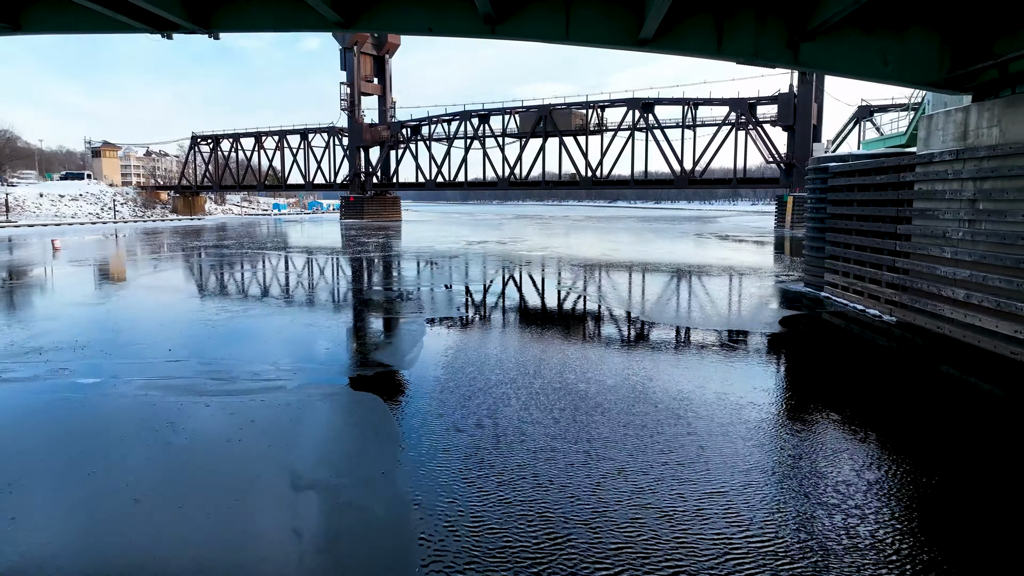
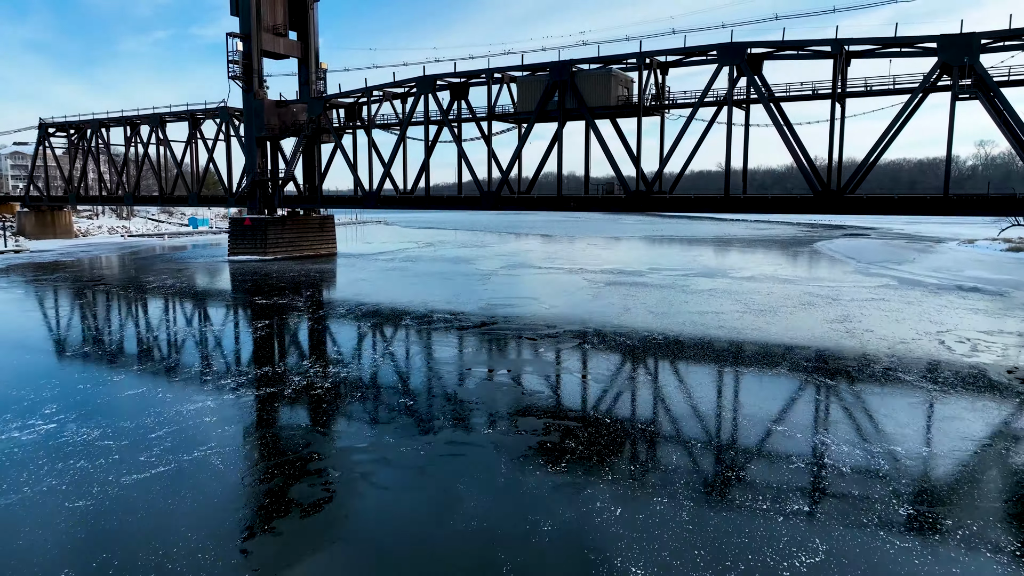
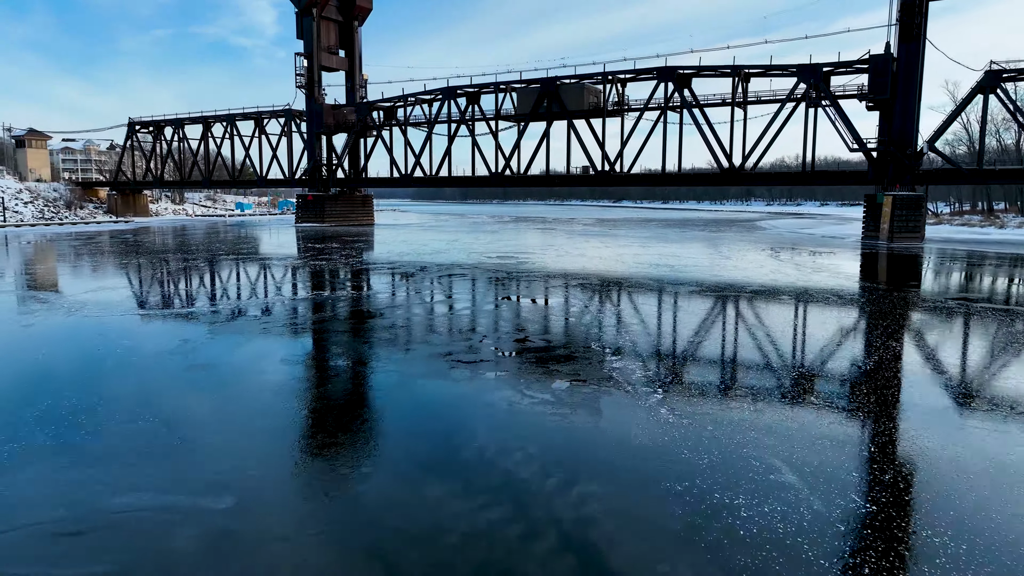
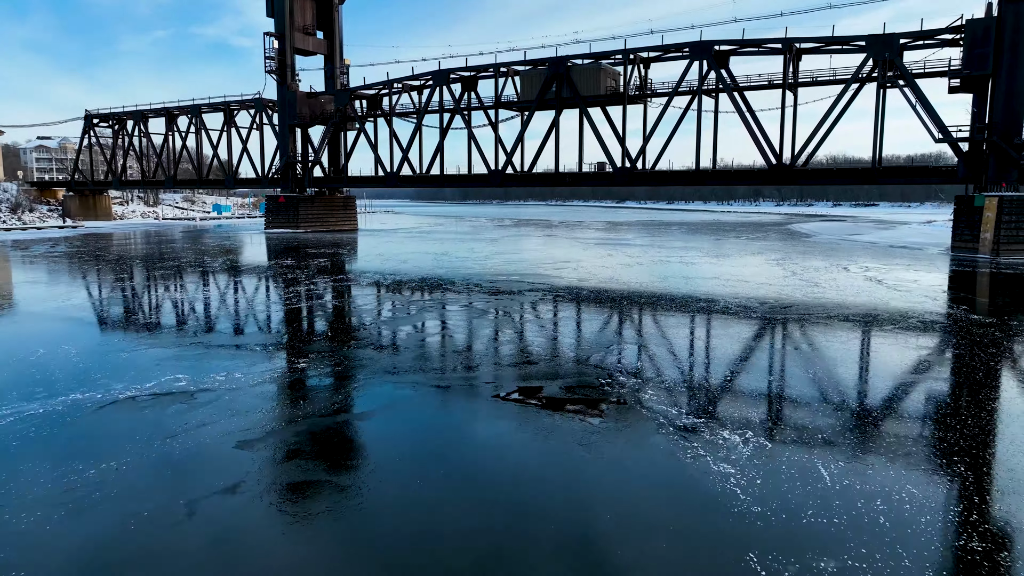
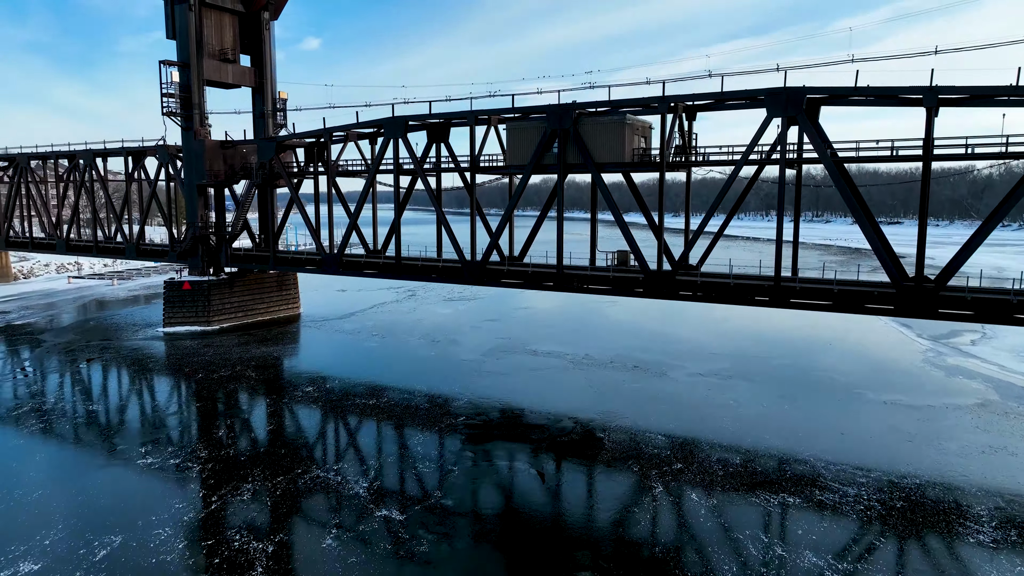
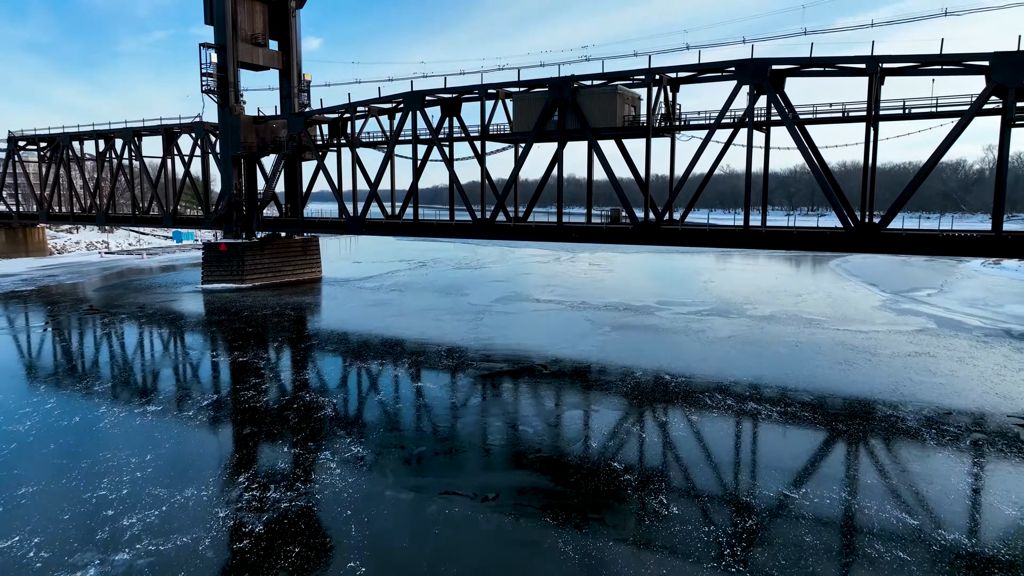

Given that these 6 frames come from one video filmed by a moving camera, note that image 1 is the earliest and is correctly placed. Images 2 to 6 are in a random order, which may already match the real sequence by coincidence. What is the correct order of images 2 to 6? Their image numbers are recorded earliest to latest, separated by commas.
3, 4, 2, 6, 5
